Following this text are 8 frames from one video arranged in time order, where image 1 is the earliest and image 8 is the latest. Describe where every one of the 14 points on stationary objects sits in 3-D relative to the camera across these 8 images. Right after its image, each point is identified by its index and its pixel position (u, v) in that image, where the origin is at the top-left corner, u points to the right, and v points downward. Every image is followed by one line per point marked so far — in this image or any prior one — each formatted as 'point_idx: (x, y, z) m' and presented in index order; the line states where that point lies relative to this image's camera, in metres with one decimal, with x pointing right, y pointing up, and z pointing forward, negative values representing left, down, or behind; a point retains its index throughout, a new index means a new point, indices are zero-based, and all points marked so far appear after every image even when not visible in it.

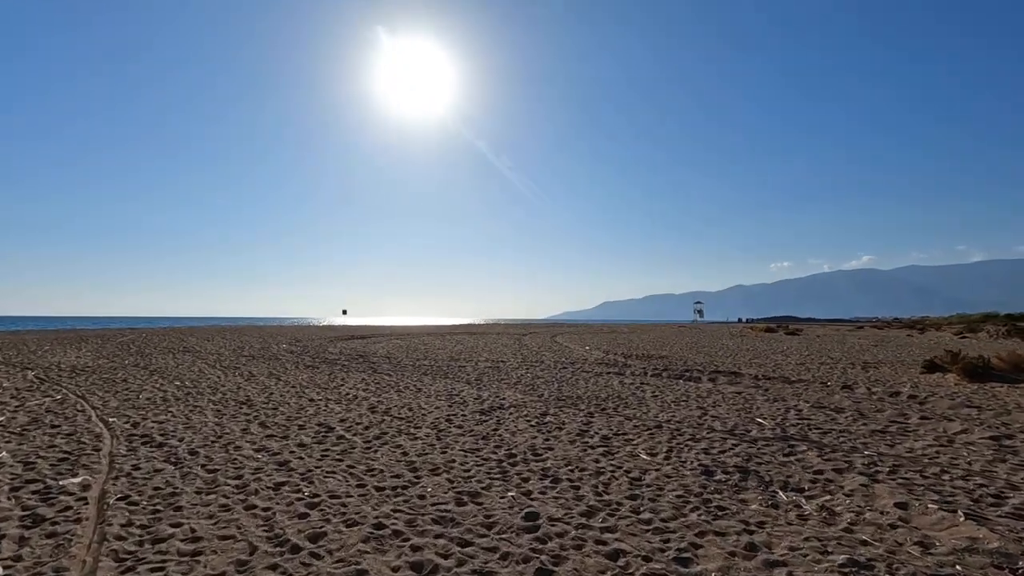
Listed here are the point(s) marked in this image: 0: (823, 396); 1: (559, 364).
0: (+7.4, -2.6, +12.6) m
1: (+1.8, -2.8, +19.8) m
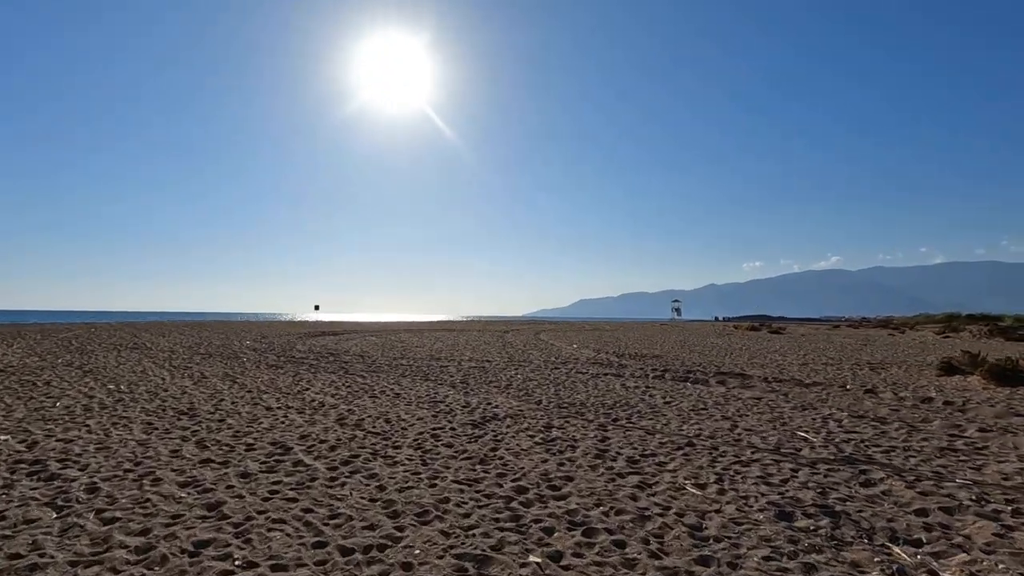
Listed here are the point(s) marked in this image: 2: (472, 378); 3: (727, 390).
0: (+7.2, -2.5, +11.3) m
1: (+1.3, -2.6, +18.2) m
2: (-1.1, -2.4, +14.5) m
3: (+5.2, -2.5, +12.9) m
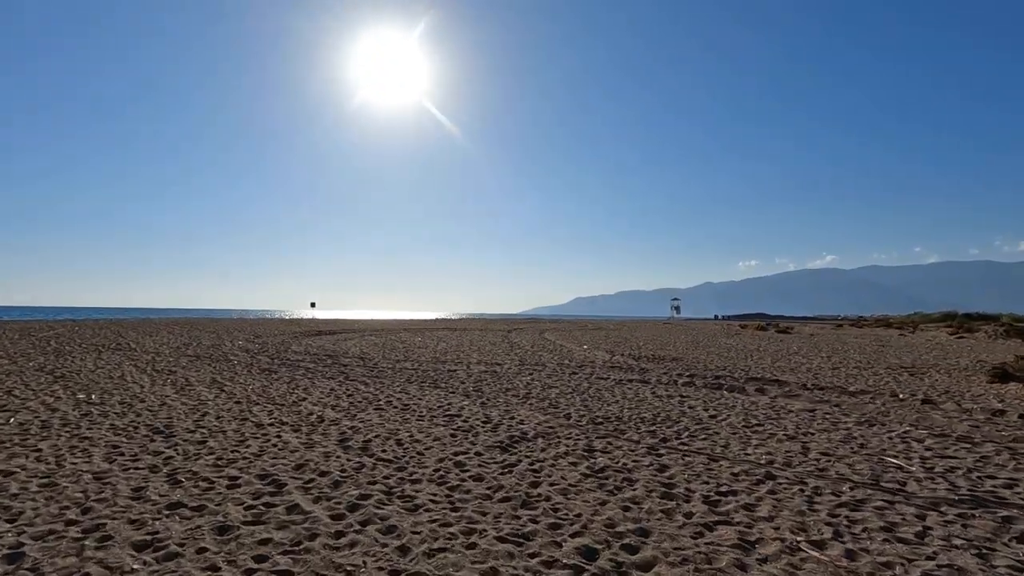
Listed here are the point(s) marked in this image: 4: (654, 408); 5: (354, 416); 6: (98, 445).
0: (+7.7, -2.4, +10.0) m
1: (+1.7, -2.5, +16.9) m
2: (-0.6, -2.4, +13.1) m
3: (+5.7, -2.5, +11.6) m
4: (+2.8, -2.4, +10.5) m
5: (-2.7, -2.2, +9.1) m
6: (-5.3, -2.0, +6.9) m
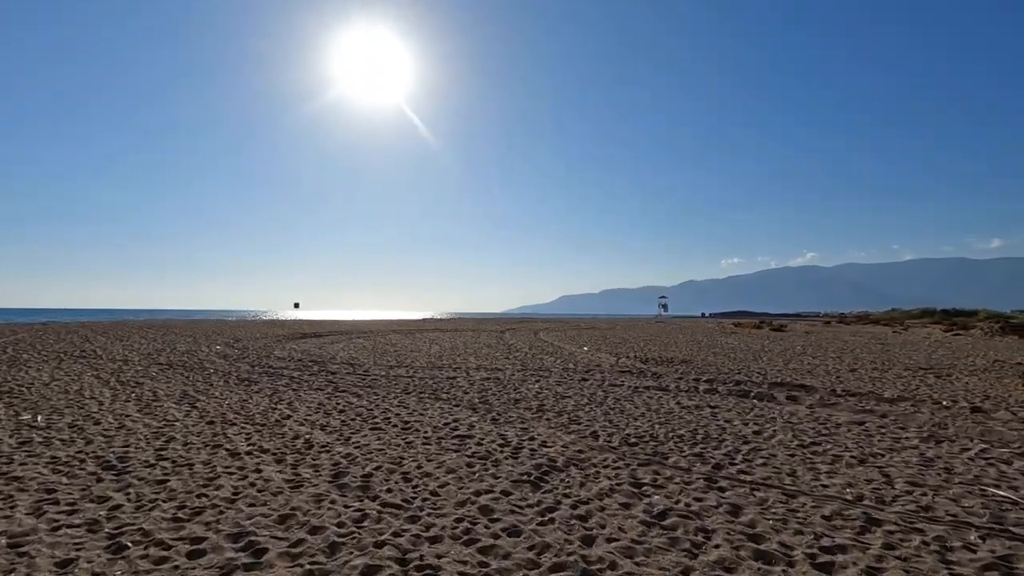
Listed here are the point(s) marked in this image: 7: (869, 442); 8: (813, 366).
0: (+8.0, -2.4, +9.0) m
1: (+1.8, -2.5, +15.7) m
2: (-0.4, -2.4, +11.9) m
3: (+5.9, -2.4, +10.5) m
4: (+3.1, -2.4, +9.3) m
5: (-2.4, -2.2, +7.8) m
6: (-5.0, -2.1, +5.5) m
7: (+5.5, -2.4, +8.1) m
8: (+10.8, -2.8, +19.0) m
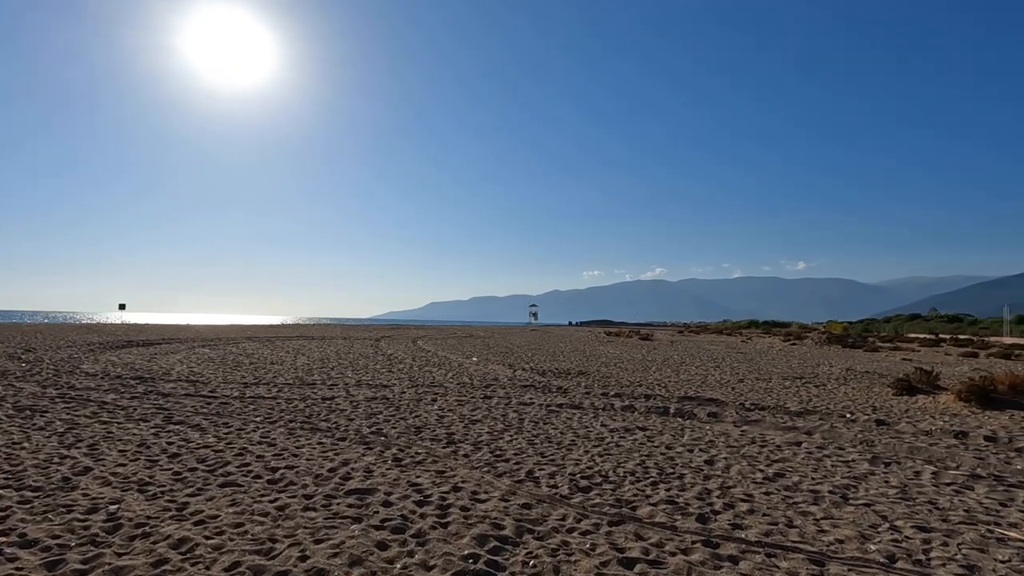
0: (+6.6, -2.6, +8.8) m
1: (-1.0, -2.6, +13.9) m
2: (-2.3, -2.4, +9.6) m
3: (+4.2, -2.6, +9.8) m
4: (+1.7, -2.5, +8.0) m
5: (-3.2, -2.1, +5.2) m
6: (-5.1, -1.9, +2.3) m
7: (+4.4, -2.5, +7.4) m
8: (+6.9, -3.2, +19.2) m
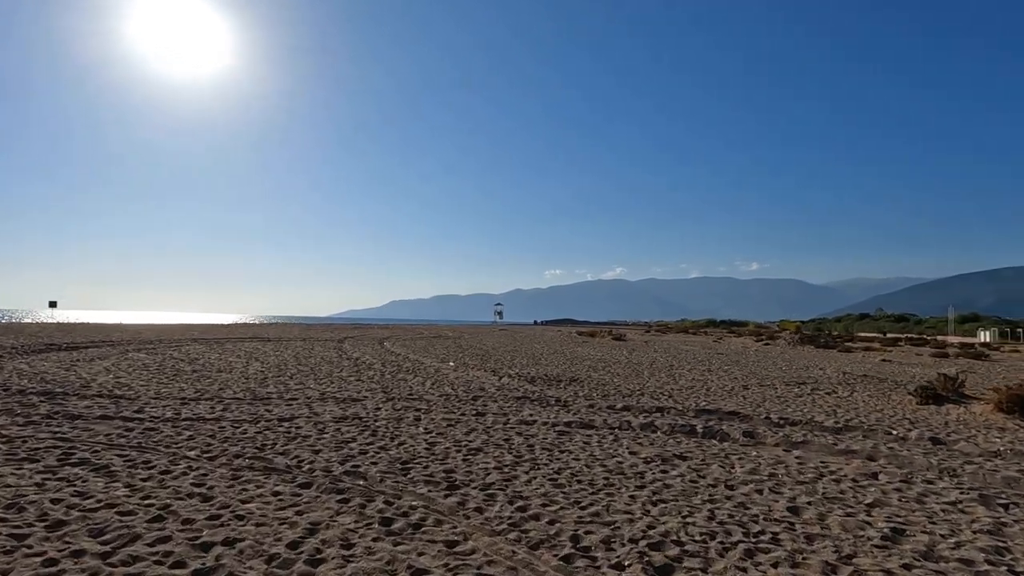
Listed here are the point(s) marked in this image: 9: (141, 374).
0: (+6.8, -2.6, +7.3) m
1: (-1.2, -2.6, +11.8) m
2: (-2.1, -2.3, +7.5) m
3: (+4.4, -2.6, +8.1) m
4: (+2.0, -2.4, +6.2) m
5: (-2.7, -2.1, +3.0) m
6: (-4.5, -1.8, 0.0) m
7: (+4.7, -2.5, +5.8) m
8: (+6.3, -3.1, +17.7) m
9: (-10.5, -2.4, +15.2) m
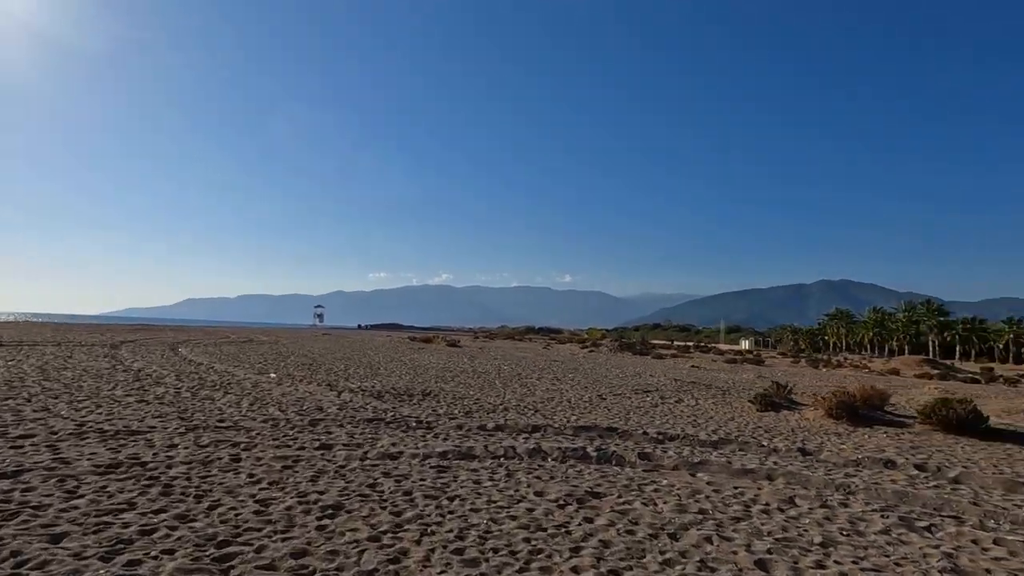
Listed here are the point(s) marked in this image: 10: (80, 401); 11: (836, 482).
0: (+5.3, -2.8, +7.3) m
1: (-3.7, -2.4, +9.1) m
2: (-3.2, -2.2, +4.6) m
3: (+2.7, -2.7, +7.3) m
4: (+1.1, -2.4, +4.7) m
5: (-2.3, -1.9, +0.2) m
6: (-3.0, -1.6, -3.1) m
7: (+3.8, -2.6, +5.2) m
8: (+1.5, -3.3, +17.0) m
9: (-13.6, -1.9, +9.3) m
10: (-8.8, -2.3, +10.8) m
11: (+4.7, -2.8, +7.8) m
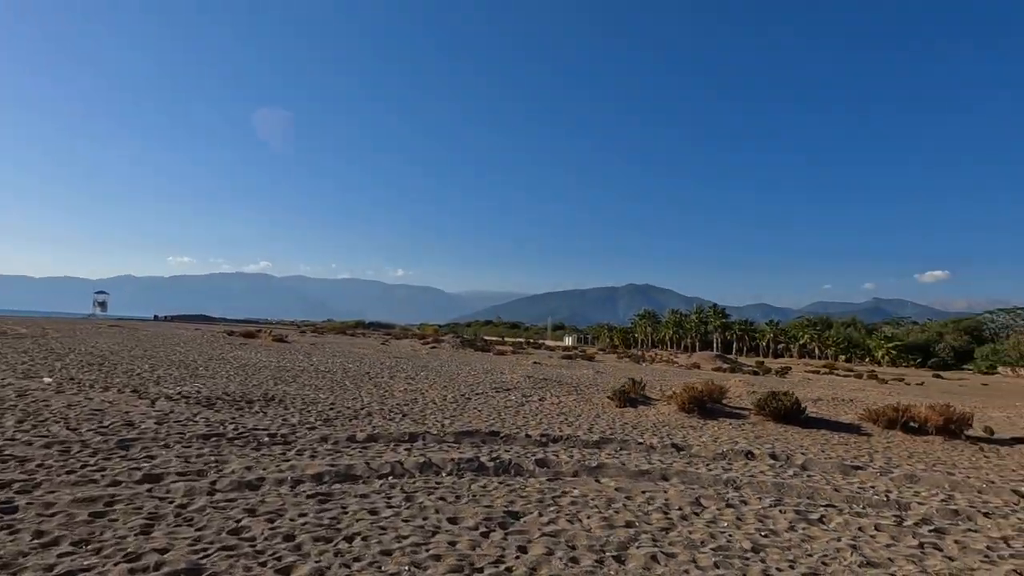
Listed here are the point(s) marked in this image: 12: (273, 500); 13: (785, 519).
0: (+3.8, -2.9, +7.8) m
1: (-5.2, -2.2, +6.7) m
2: (-3.4, -2.0, +2.7) m
3: (+1.4, -2.7, +7.0) m
4: (+0.7, -2.4, +4.1) m
5: (-1.2, -1.8, -1.3) m
6: (-0.8, -1.5, -4.7) m
7: (+3.1, -2.6, +5.3) m
8: (-2.7, -3.1, +15.9) m
9: (-14.6, -1.3, +3.9) m
10: (-10.6, -1.8, +6.8) m
11: (+3.2, -2.9, +8.1) m
12: (-2.6, -2.3, +5.9) m
13: (+3.2, -2.7, +6.3) m
